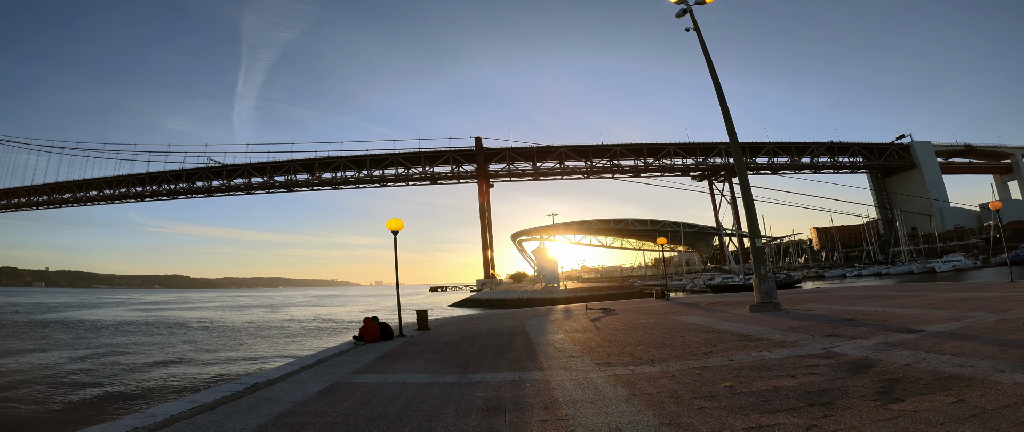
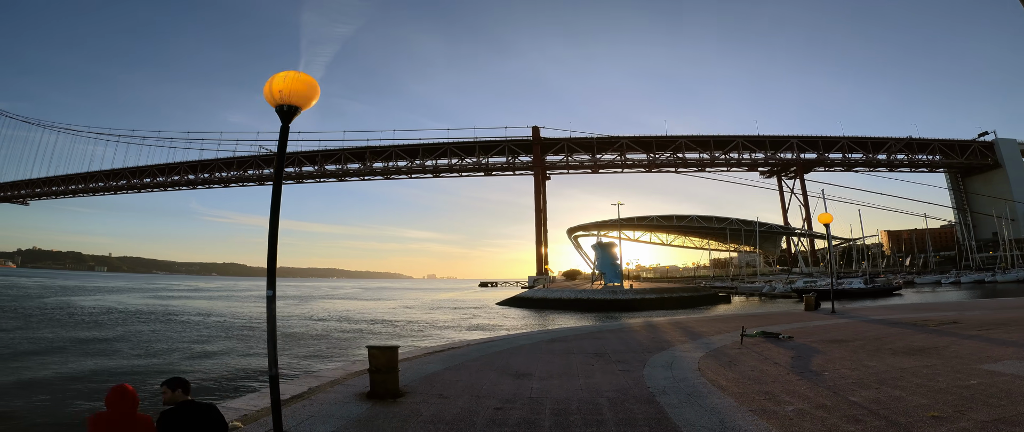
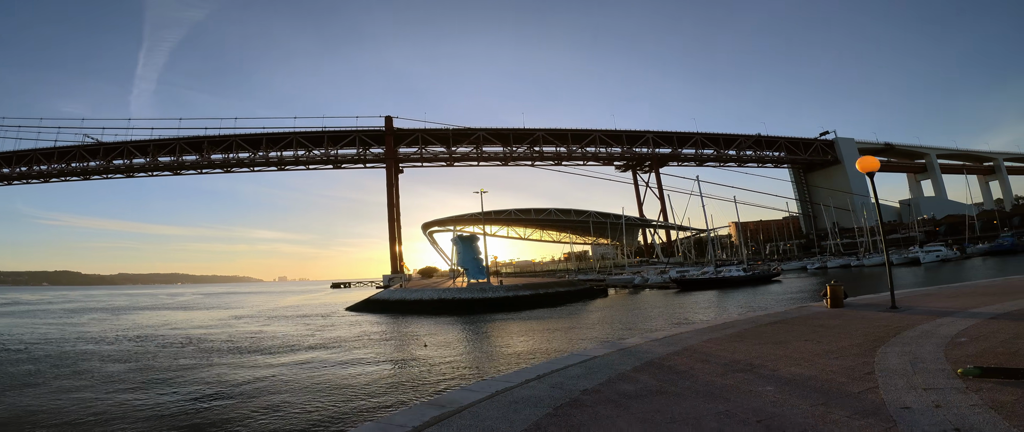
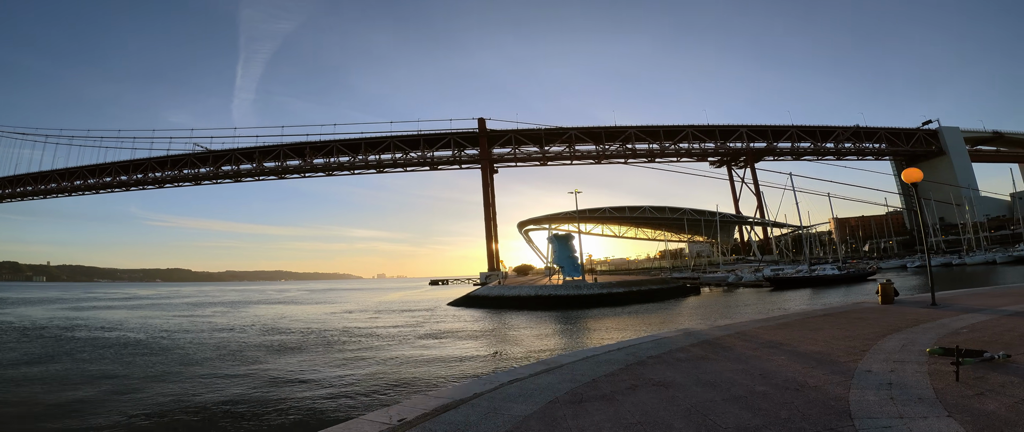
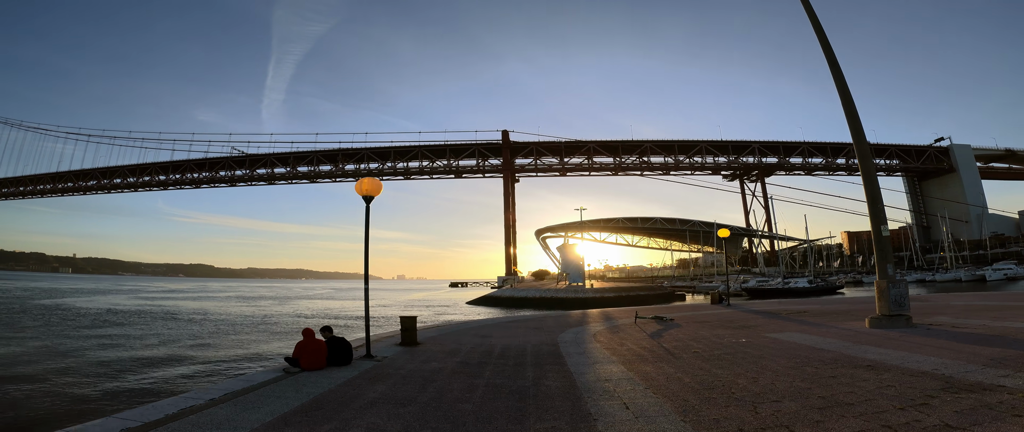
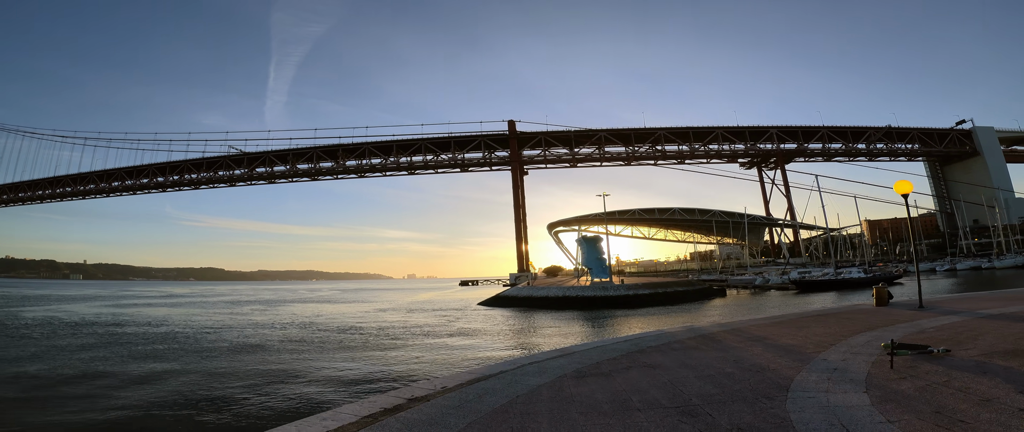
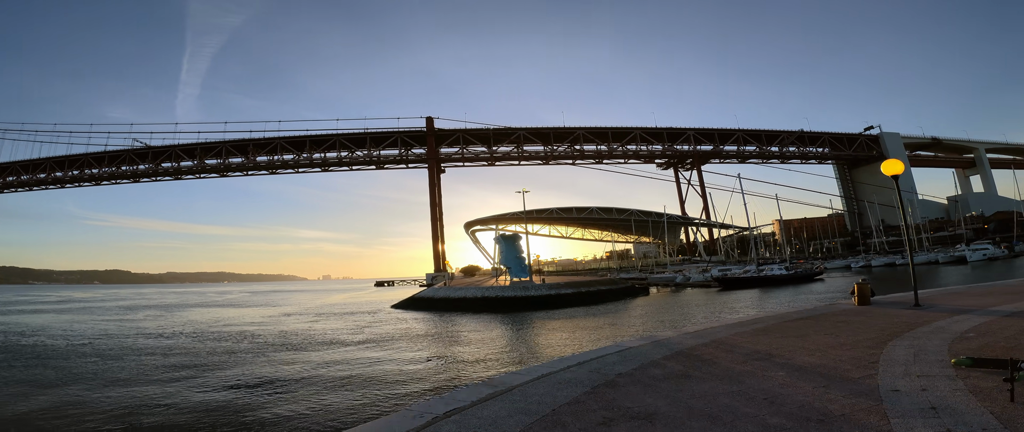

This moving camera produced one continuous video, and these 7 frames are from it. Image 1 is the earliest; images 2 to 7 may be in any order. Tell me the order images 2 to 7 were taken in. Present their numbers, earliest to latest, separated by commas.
5, 2, 6, 4, 7, 3
